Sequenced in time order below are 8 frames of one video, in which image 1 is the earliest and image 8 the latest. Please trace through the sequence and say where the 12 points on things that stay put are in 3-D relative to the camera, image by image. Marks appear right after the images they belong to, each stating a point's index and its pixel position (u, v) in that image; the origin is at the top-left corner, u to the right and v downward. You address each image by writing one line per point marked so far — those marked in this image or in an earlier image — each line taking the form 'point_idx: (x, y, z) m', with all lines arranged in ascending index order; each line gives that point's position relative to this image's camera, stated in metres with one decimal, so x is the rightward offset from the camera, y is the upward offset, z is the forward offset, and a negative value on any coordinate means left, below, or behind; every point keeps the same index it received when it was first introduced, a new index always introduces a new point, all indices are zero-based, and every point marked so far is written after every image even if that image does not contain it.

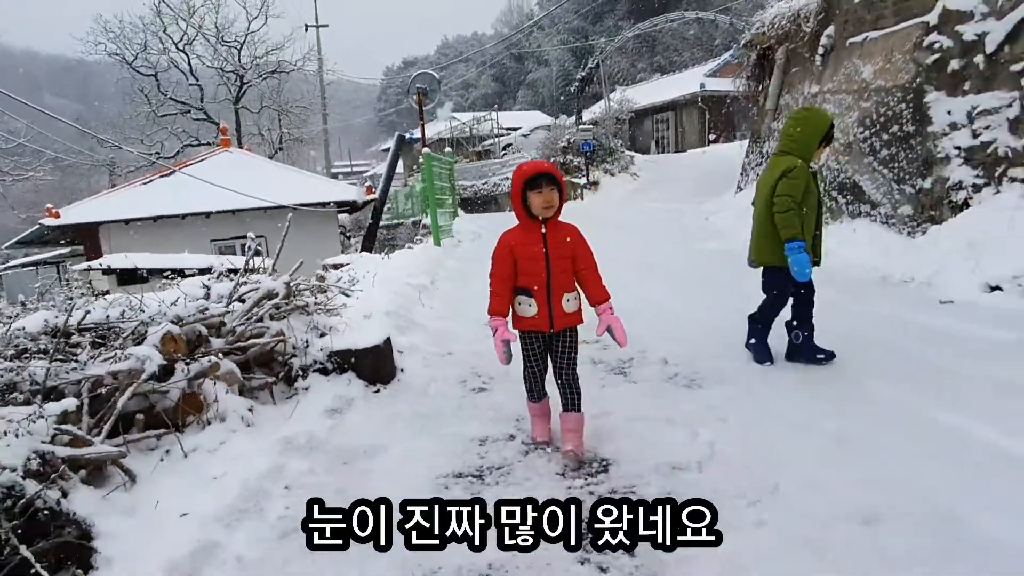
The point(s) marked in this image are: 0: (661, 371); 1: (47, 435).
0: (+0.8, -0.4, +3.8) m
1: (-1.5, -0.5, +2.4) m
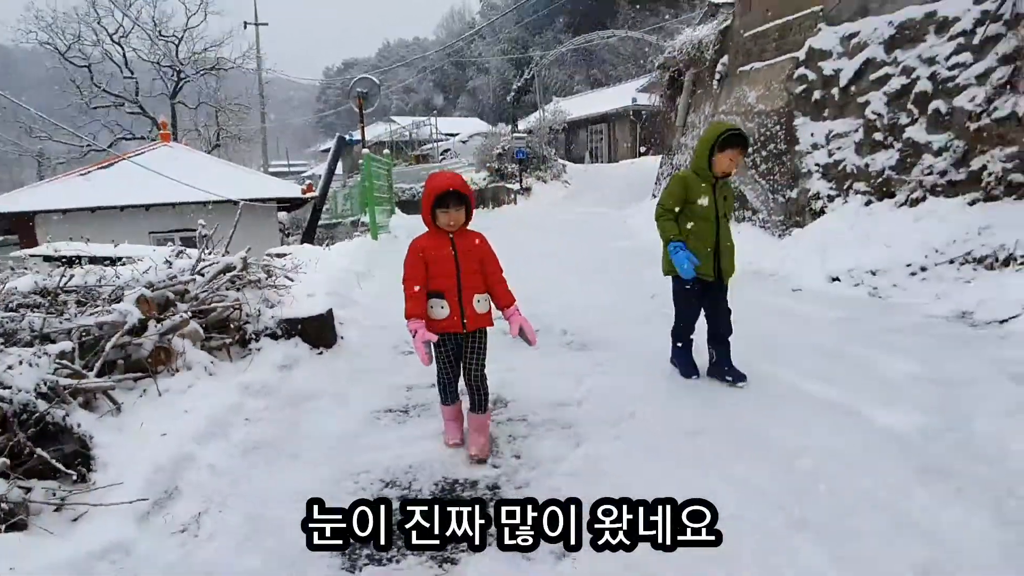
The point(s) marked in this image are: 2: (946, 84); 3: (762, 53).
0: (+0.3, -0.3, +4.5) m
1: (-1.8, -0.3, +2.9) m
2: (+3.0, +1.4, +5.1) m
3: (+2.5, +2.4, +7.6) m
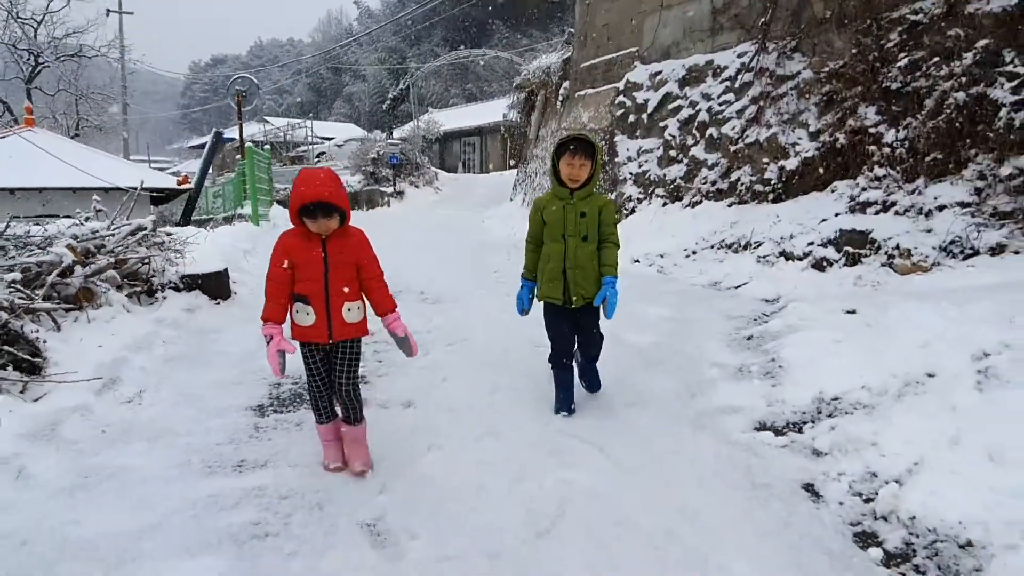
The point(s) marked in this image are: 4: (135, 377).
0: (-0.7, 0.0, +5.6) m
1: (-2.6, 0.0, +3.7) m
2: (+1.9, +1.6, +6.7) m
3: (+1.0, +2.6, +9.1) m
4: (-1.9, -0.4, +3.7) m
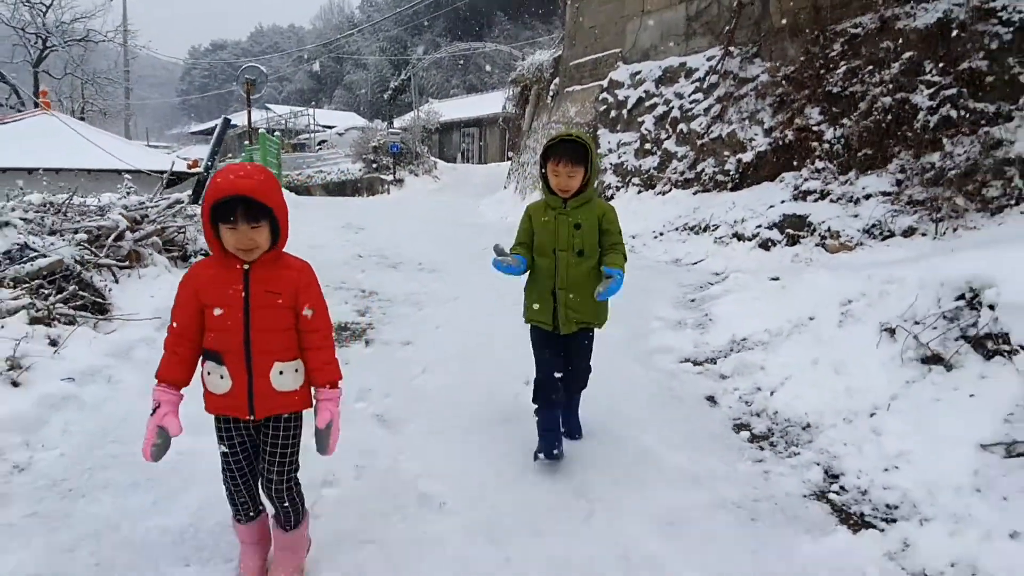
0: (-0.9, +0.2, +6.4) m
1: (-2.7, +0.3, +4.5) m
2: (+1.8, +1.8, +7.5) m
3: (+0.9, +2.8, +9.9) m
4: (-2.0, -0.2, +4.5) m
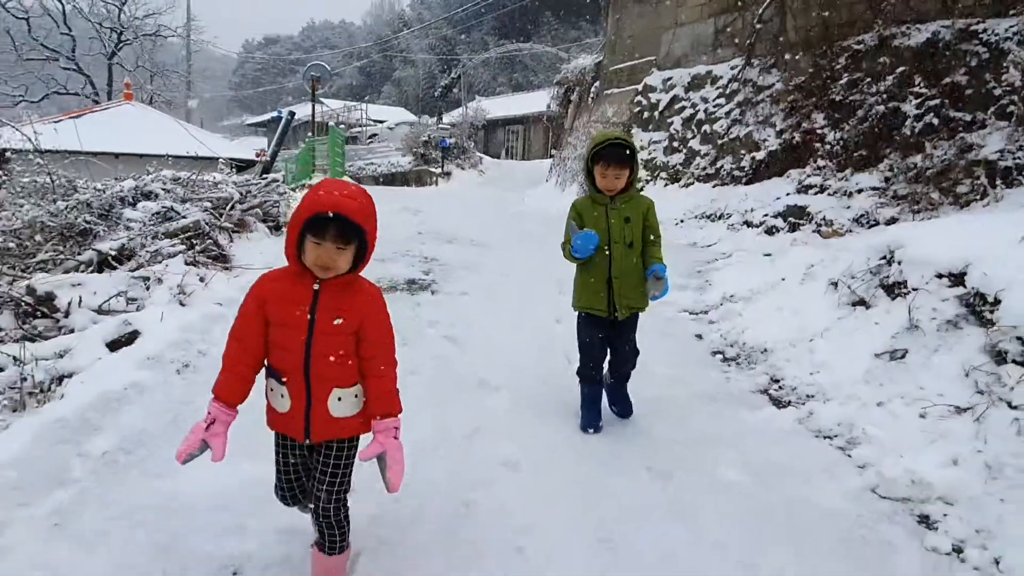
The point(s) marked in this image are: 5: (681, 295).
0: (-0.5, +0.5, +7.5) m
1: (-2.4, +0.6, +5.7) m
2: (+2.3, +2.0, +8.4) m
3: (+1.6, +3.1, +10.8) m
4: (-1.7, +0.1, +5.6) m
5: (+1.2, -0.1, +5.1) m
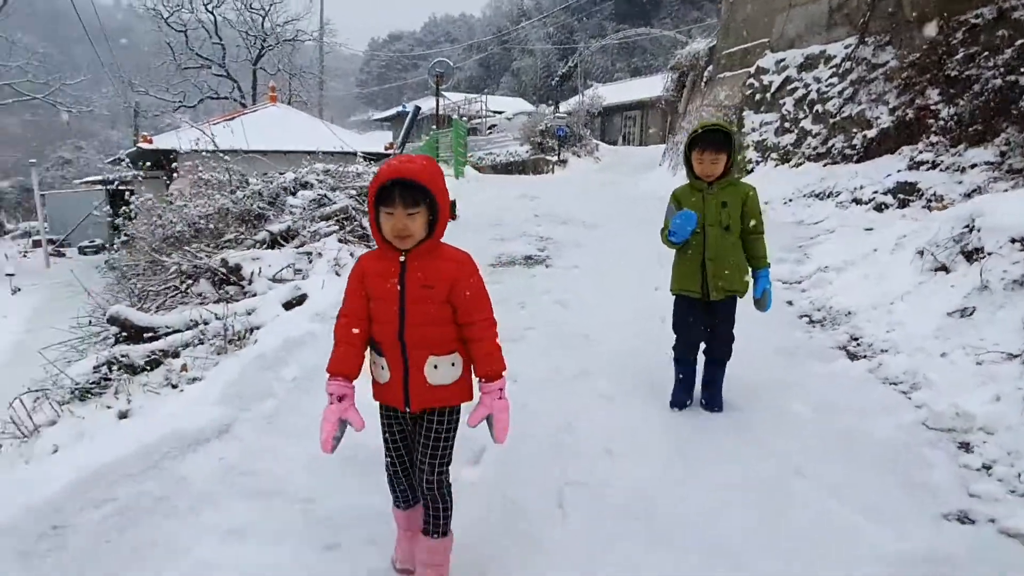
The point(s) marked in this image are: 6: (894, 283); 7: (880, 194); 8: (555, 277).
0: (+0.8, +0.7, +8.1) m
1: (-1.4, +0.8, +6.6) m
2: (+3.6, +2.3, +8.5) m
3: (+3.3, +3.3, +11.0) m
4: (-0.8, +0.3, +6.4) m
5: (+2.0, +0.2, +5.4) m
6: (+2.2, 0.0, +4.1) m
7: (+3.4, +0.9, +6.8) m
8: (+0.3, +0.1, +5.5) m
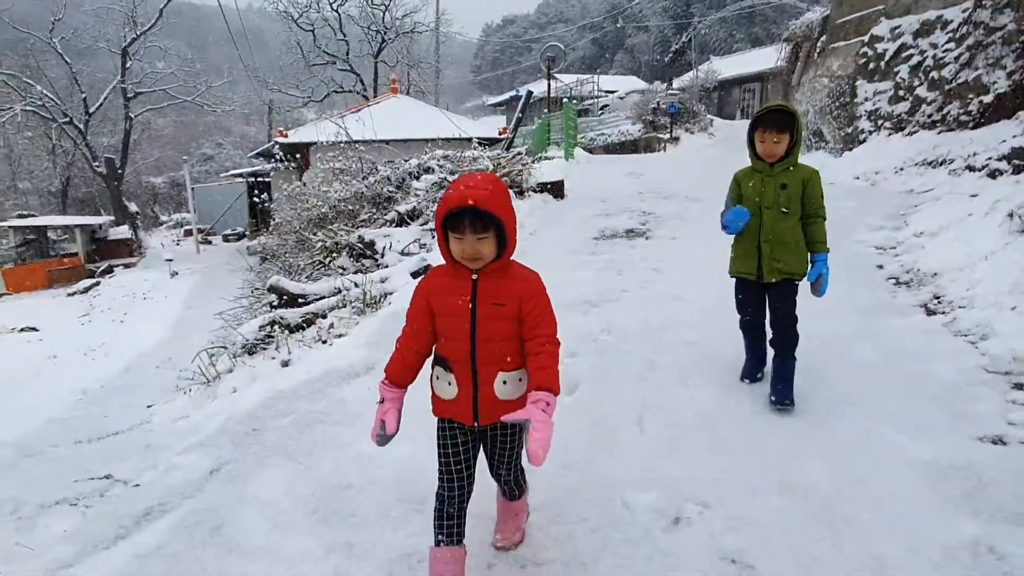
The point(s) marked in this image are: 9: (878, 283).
0: (+2.0, +1.0, +8.4) m
1: (-0.4, +1.1, +7.2) m
2: (+4.9, +2.6, +8.3) m
3: (+4.9, +3.7, +10.8) m
4: (+0.2, +0.6, +7.0) m
5: (+2.8, +0.4, +5.6) m
6: (+2.8, +0.3, +4.3) m
7: (+4.4, +1.2, +6.7) m
8: (+1.1, +0.3, +5.9) m
9: (+2.2, 0.0, +4.5) m
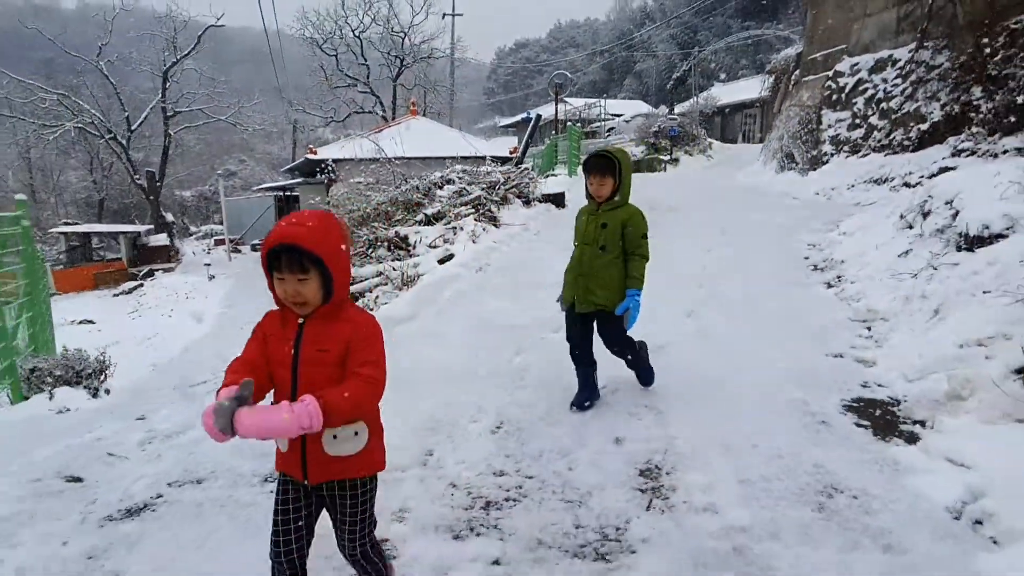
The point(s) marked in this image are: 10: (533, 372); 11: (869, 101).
0: (+2.1, +1.1, +9.7) m
1: (-0.3, +1.1, +8.6) m
2: (+5.0, +2.6, +9.7) m
3: (+5.1, +3.7, +12.1) m
4: (+0.2, +0.7, +8.3) m
5: (+2.9, +0.5, +6.9) m
6: (+2.8, +0.4, +5.6) m
7: (+4.5, +1.2, +8.0) m
8: (+1.2, +0.4, +7.2) m
9: (+2.3, +0.1, +5.8) m
10: (+0.1, -0.4, +3.9) m
11: (+4.9, +2.6, +10.1) m
